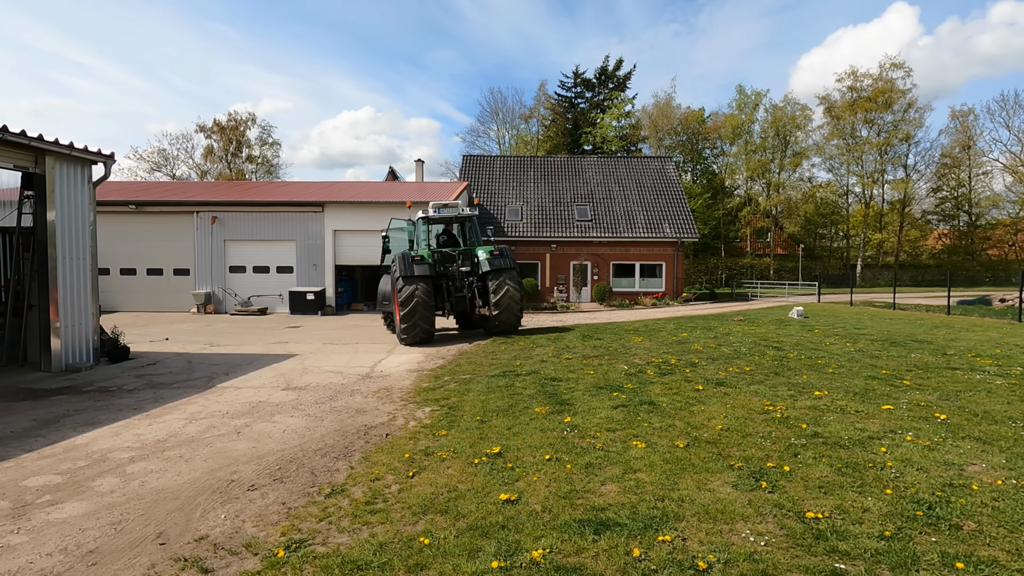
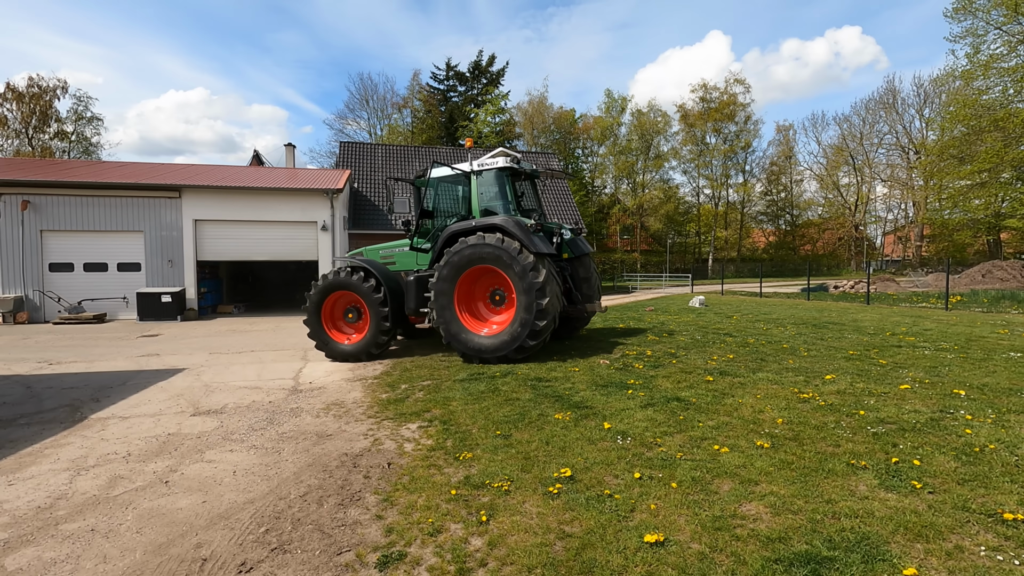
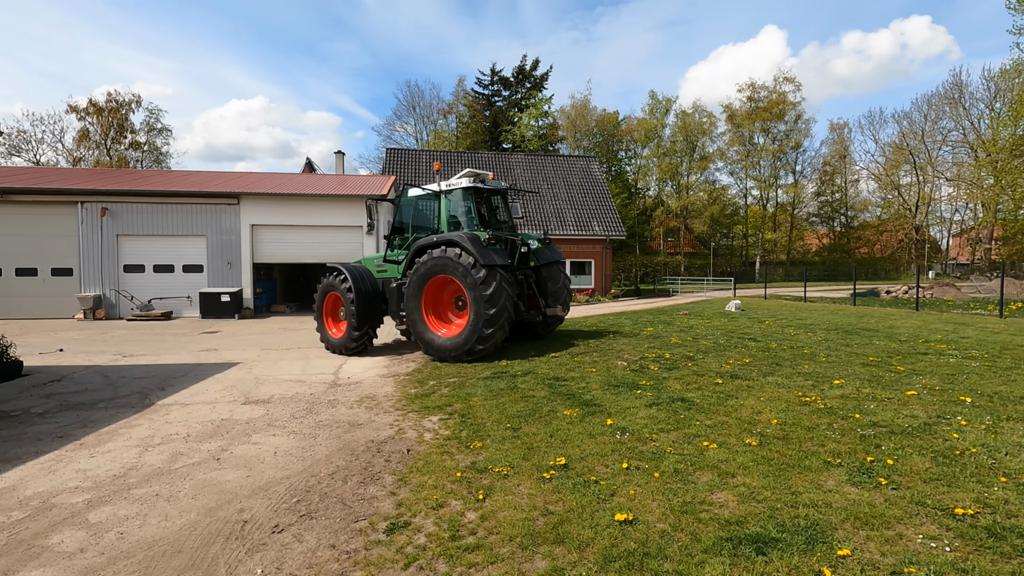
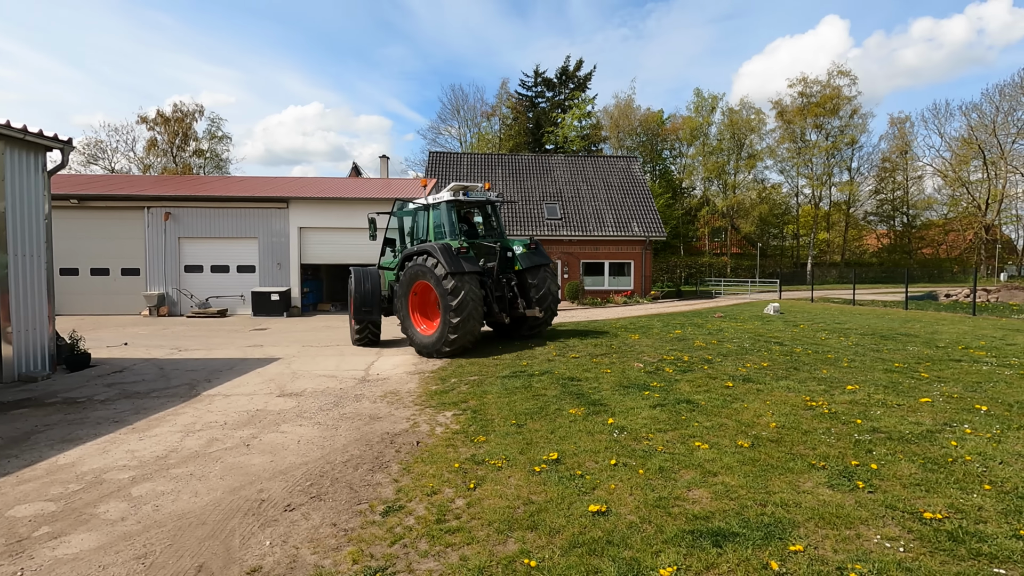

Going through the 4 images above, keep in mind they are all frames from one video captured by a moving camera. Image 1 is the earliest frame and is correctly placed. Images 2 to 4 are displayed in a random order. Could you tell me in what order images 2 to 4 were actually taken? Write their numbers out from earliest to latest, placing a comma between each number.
4, 3, 2
